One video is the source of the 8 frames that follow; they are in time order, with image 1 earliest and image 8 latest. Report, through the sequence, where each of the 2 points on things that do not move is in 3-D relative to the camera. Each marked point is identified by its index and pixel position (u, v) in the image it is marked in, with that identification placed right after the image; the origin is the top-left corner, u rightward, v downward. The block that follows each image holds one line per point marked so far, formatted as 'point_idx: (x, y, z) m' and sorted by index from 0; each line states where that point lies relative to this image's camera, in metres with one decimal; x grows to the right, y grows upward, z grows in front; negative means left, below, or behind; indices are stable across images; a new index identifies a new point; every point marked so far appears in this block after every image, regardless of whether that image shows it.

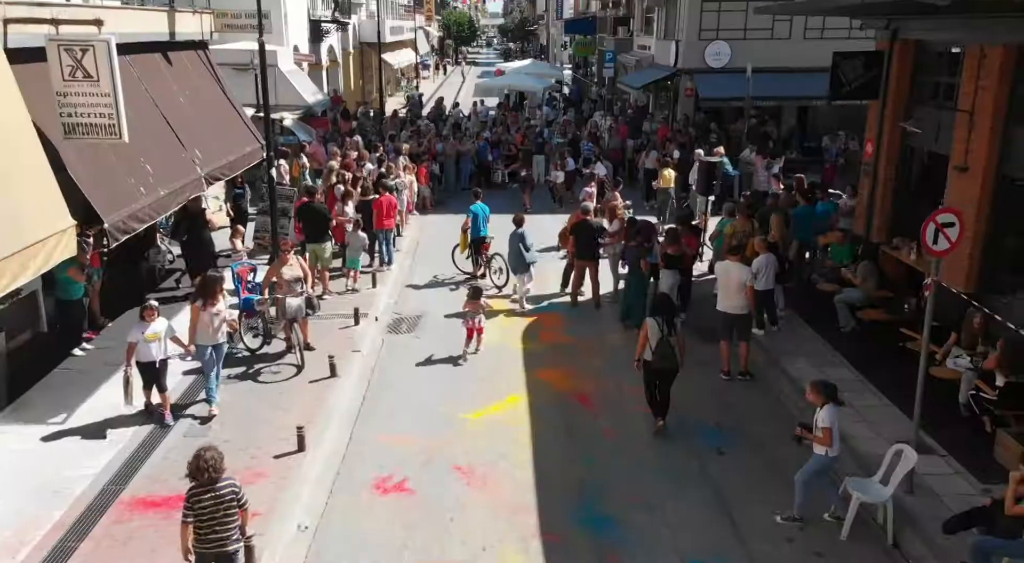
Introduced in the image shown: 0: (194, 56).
0: (-4.9, +3.4, +14.8) m
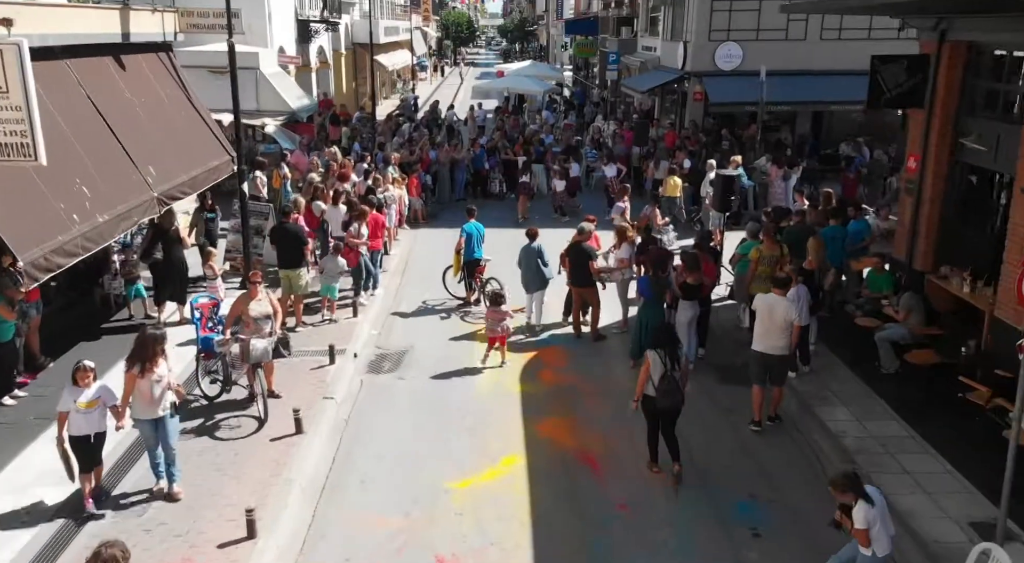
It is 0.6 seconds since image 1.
0: (-4.9, +3.0, +13.3) m
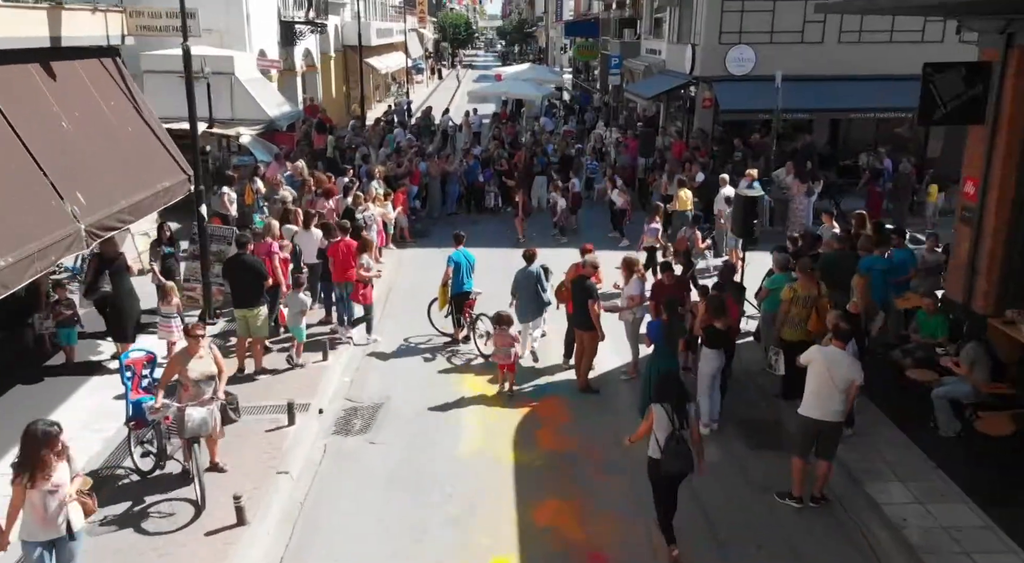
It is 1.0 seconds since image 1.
0: (-5.0, +2.6, +11.6) m
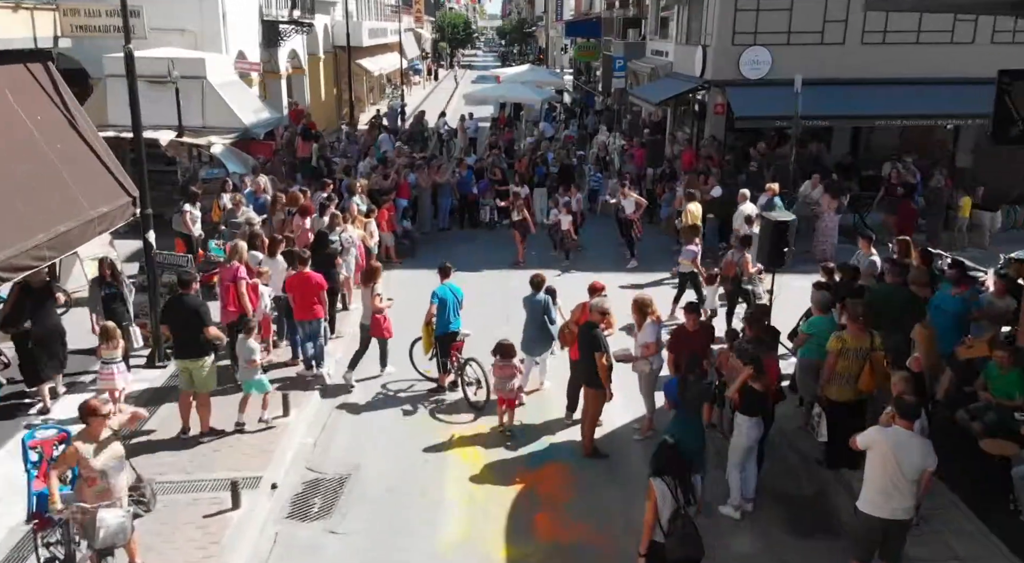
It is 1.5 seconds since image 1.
0: (-5.0, +2.2, +10.0) m
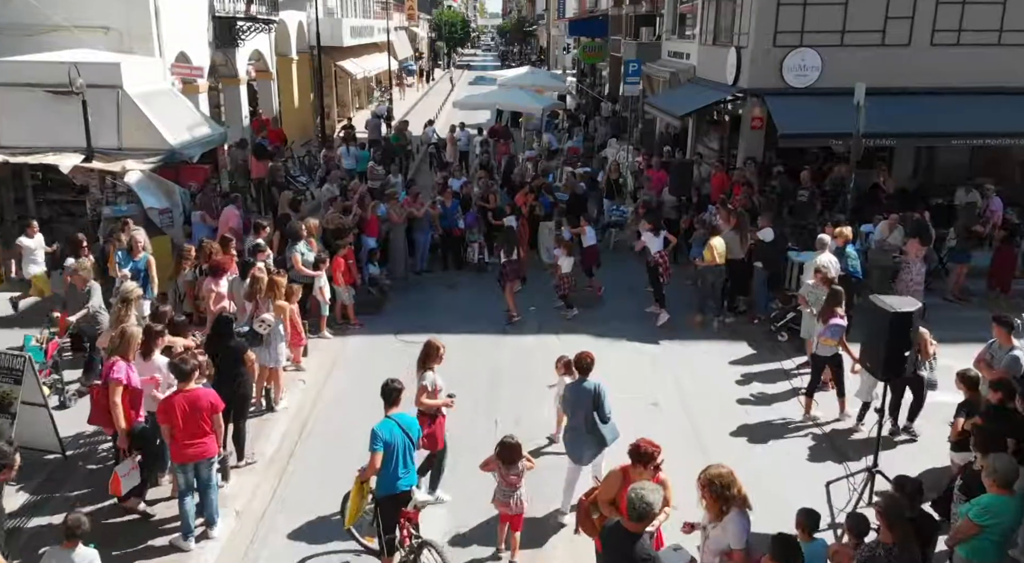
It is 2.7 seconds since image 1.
0: (-5.2, +1.2, +6.2) m
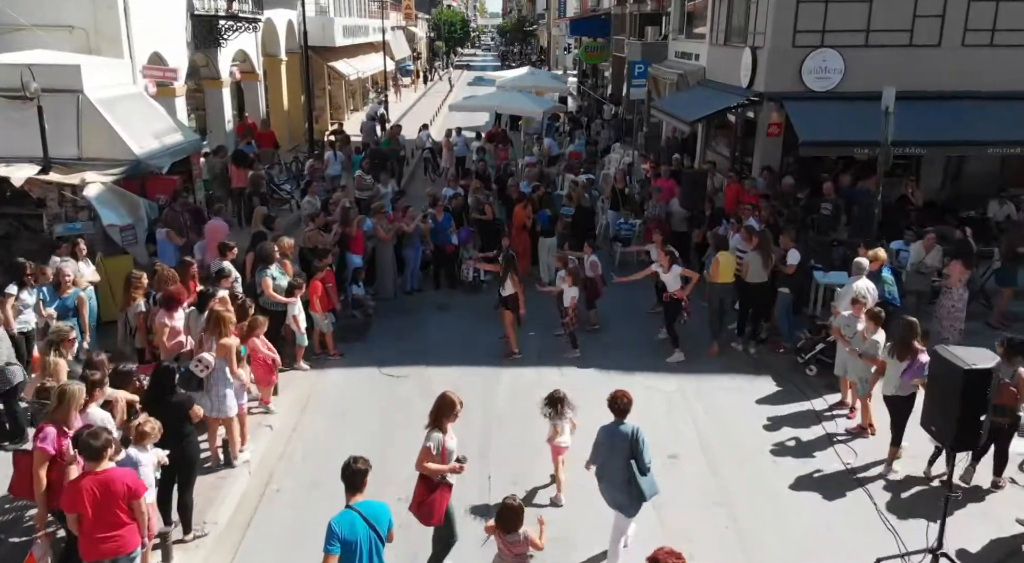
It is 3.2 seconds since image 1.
0: (-5.2, +0.9, +4.9) m
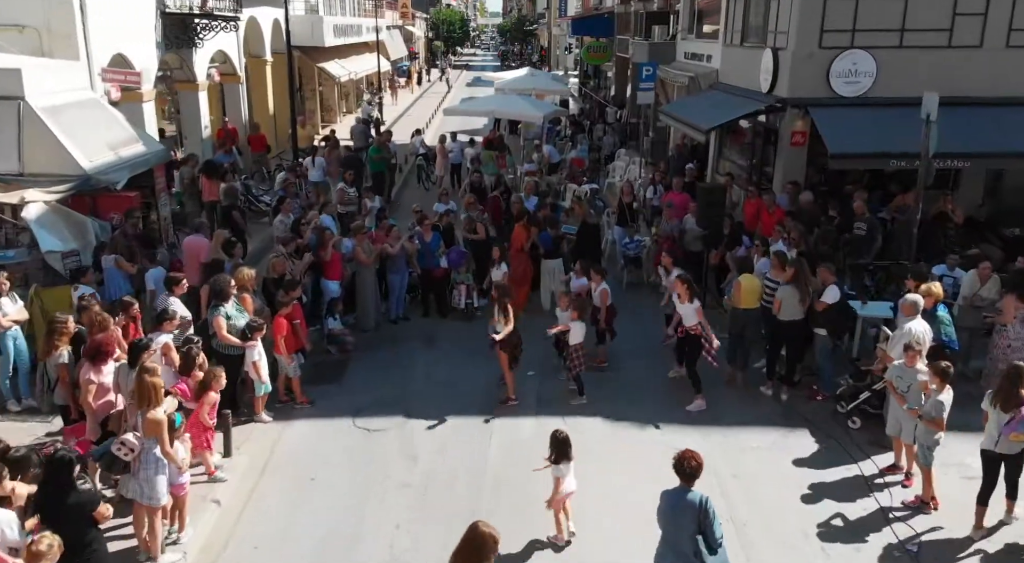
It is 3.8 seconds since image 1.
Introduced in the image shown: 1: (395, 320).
0: (-5.3, +0.5, +3.4) m
1: (-1.6, -0.5, +13.6) m
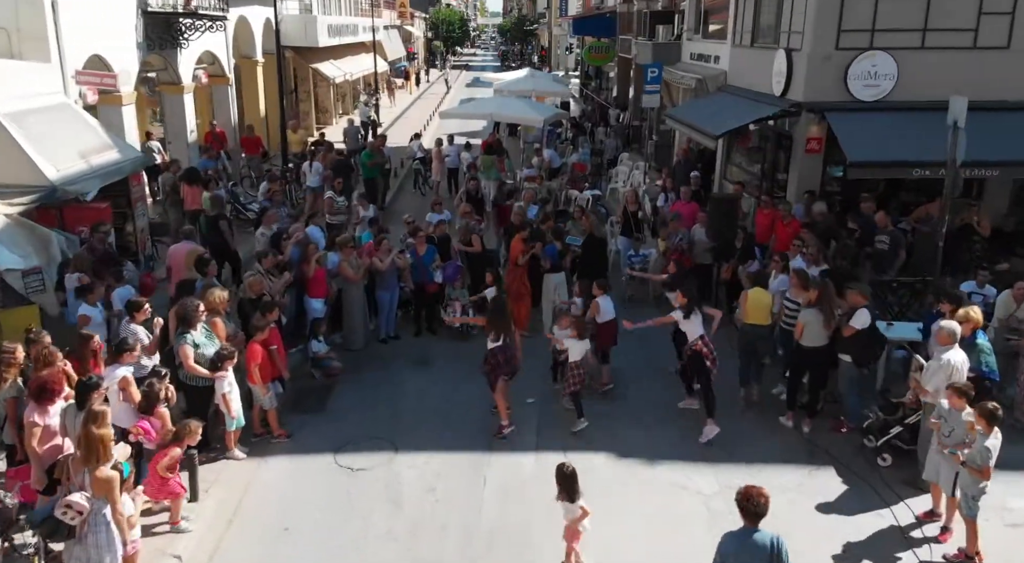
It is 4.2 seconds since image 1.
0: (-5.3, +0.3, +2.5) m
1: (-1.7, -0.8, +12.8) m
